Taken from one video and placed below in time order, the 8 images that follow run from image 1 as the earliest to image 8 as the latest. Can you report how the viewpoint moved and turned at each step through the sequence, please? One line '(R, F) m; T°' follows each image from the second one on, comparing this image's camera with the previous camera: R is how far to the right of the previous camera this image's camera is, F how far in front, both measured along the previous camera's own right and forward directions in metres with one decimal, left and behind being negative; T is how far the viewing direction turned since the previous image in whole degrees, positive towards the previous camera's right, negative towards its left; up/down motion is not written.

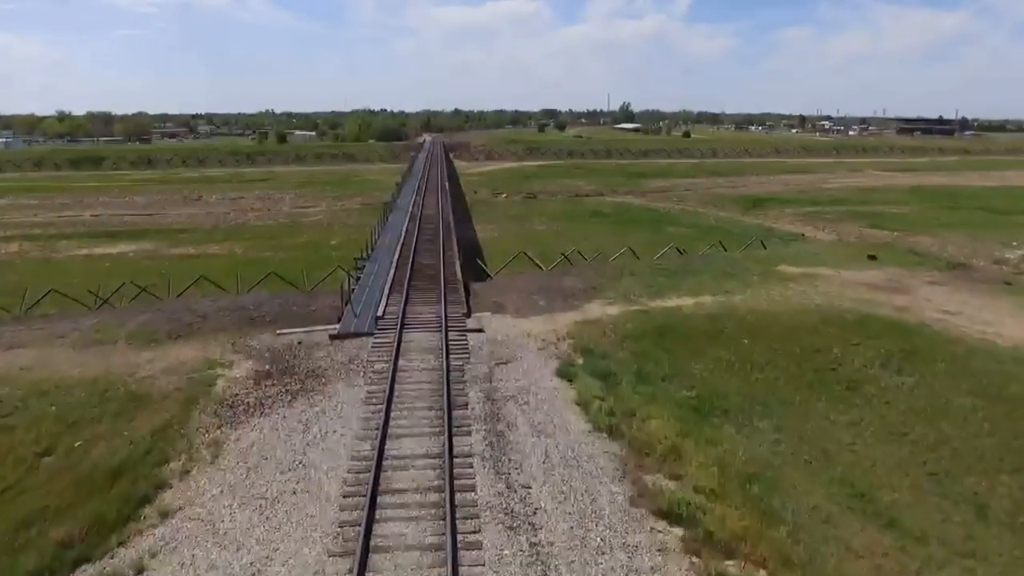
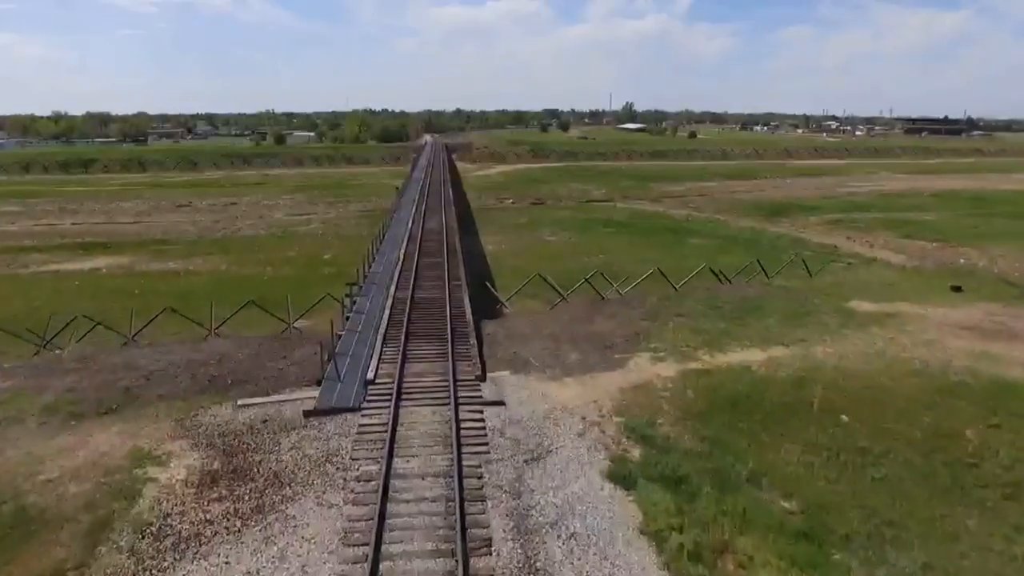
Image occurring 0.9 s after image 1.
(-0.5, +3.5) m; 0°
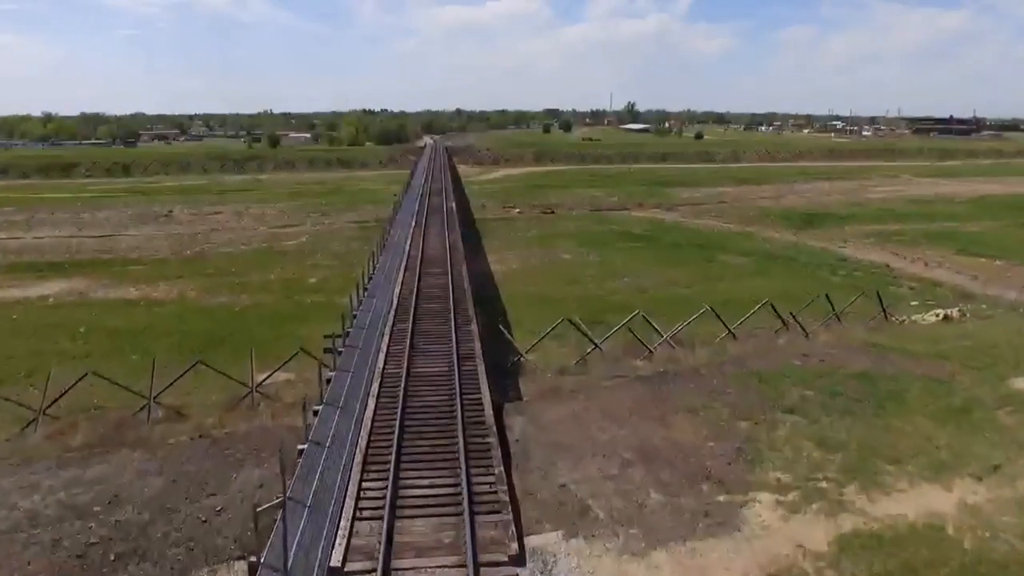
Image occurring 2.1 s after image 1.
(-0.7, +5.0) m; 0°
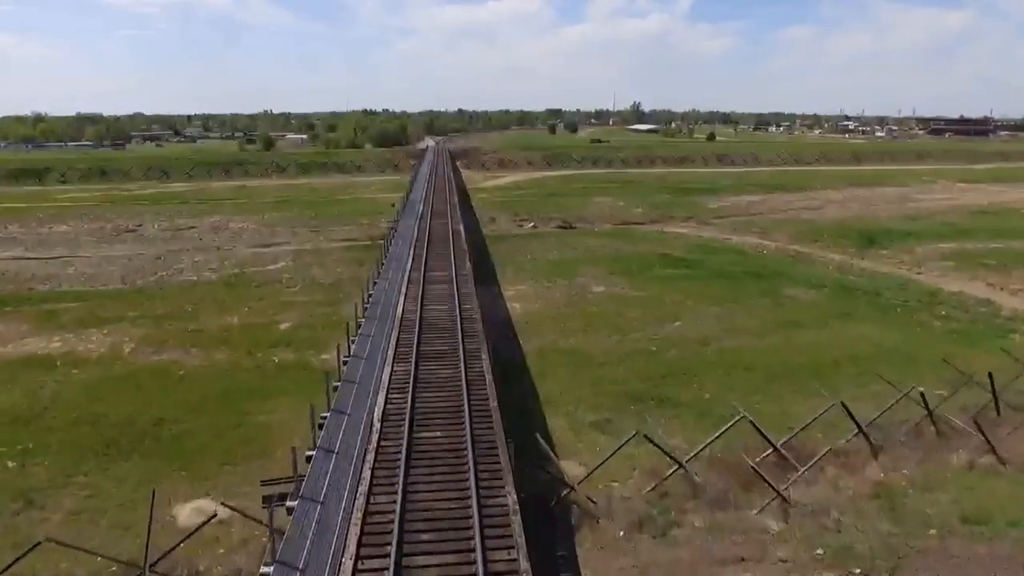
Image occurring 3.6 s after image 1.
(-0.9, +7.0) m; 0°
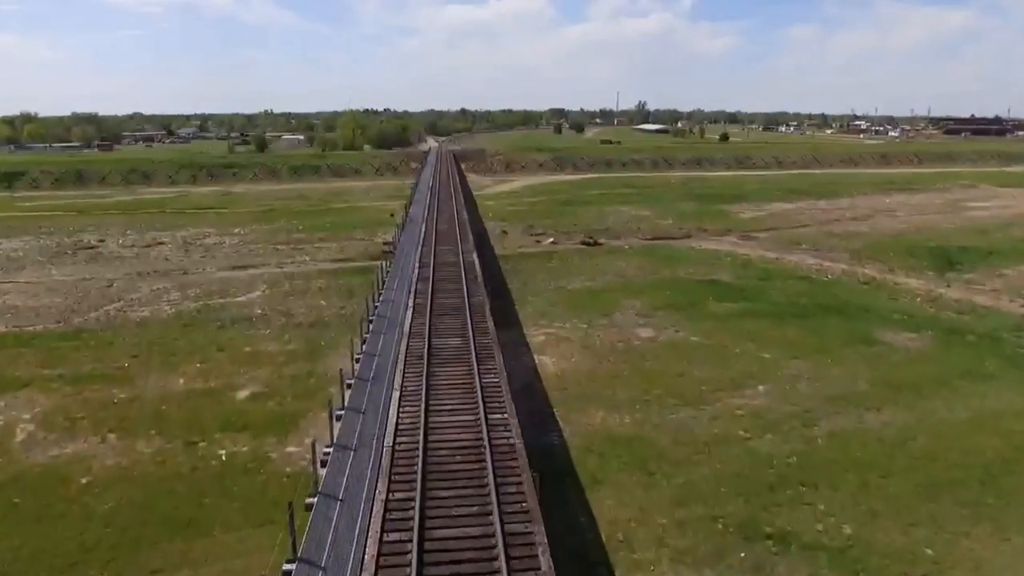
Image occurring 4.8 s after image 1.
(-1.0, +6.8) m; 0°
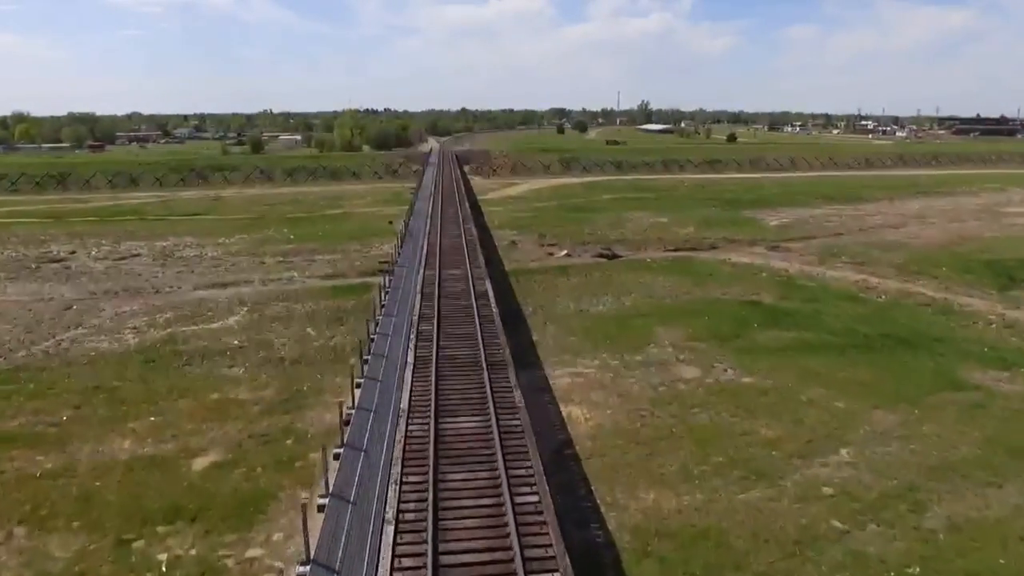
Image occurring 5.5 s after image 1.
(-0.6, +4.2) m; 0°
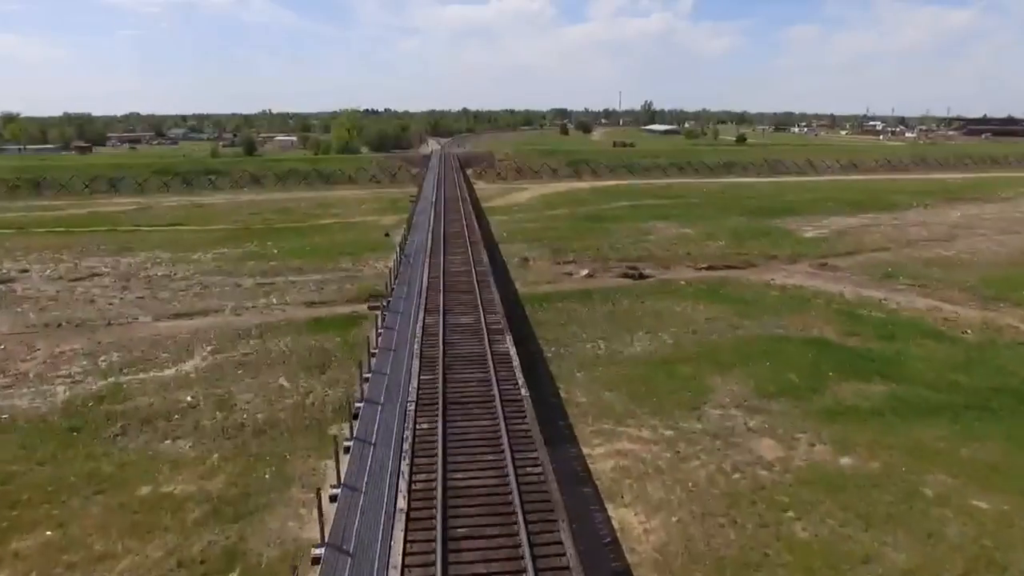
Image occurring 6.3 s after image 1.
(-0.7, +5.2) m; 0°
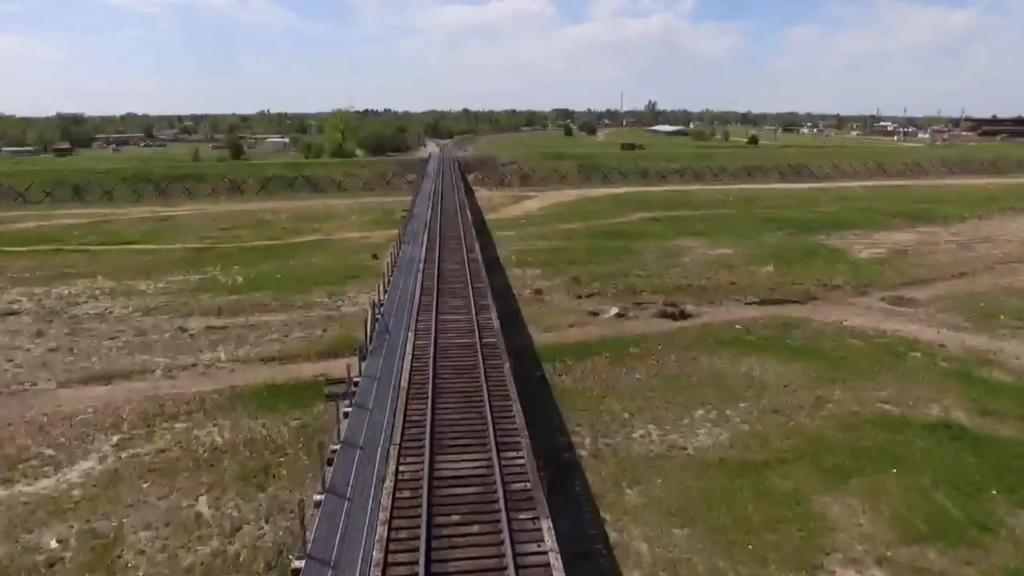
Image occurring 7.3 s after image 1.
(-0.5, +7.0) m; 0°
